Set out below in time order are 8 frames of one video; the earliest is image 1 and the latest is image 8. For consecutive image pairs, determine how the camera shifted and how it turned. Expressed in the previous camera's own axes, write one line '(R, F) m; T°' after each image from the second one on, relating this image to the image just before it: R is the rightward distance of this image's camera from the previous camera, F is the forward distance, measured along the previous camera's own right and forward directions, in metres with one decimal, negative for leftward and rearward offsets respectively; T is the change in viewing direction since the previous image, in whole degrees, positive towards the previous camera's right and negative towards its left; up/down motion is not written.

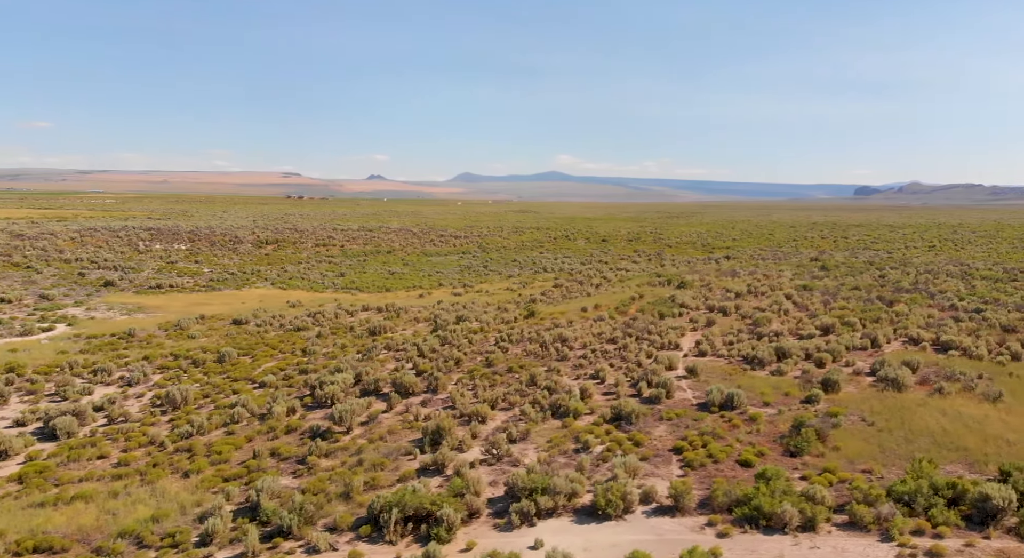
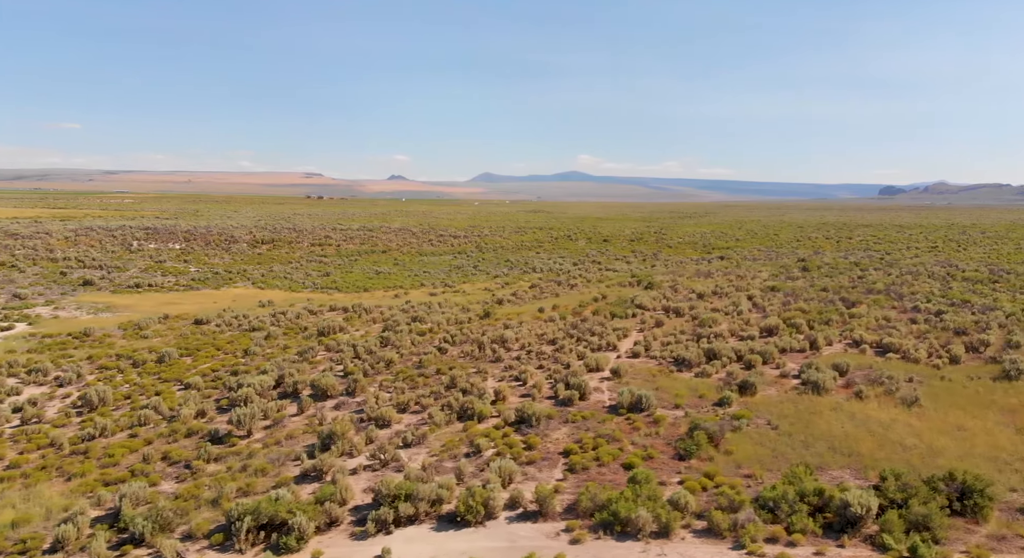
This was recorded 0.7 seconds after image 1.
(+2.5, +0.3) m; 0°
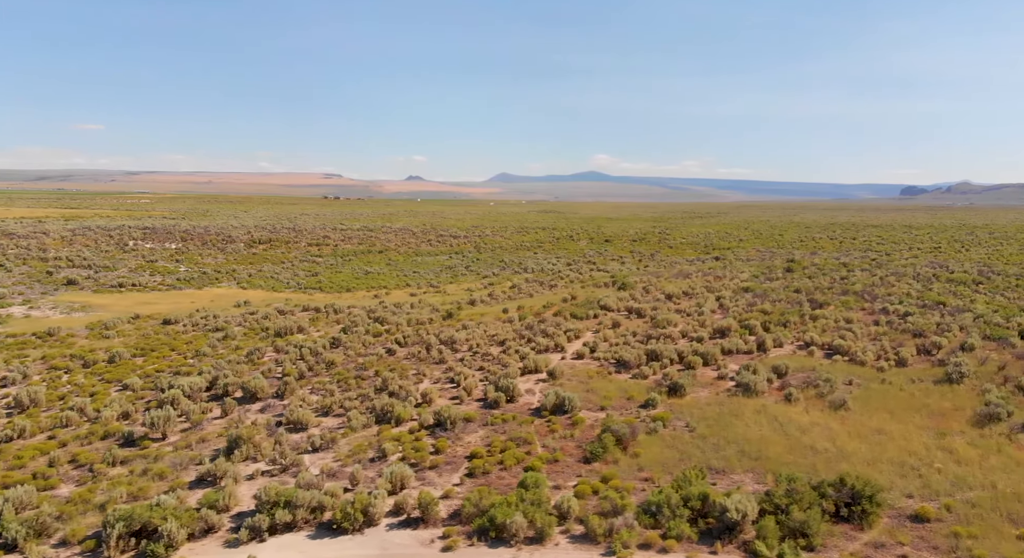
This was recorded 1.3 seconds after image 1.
(+2.1, +0.2) m; 0°
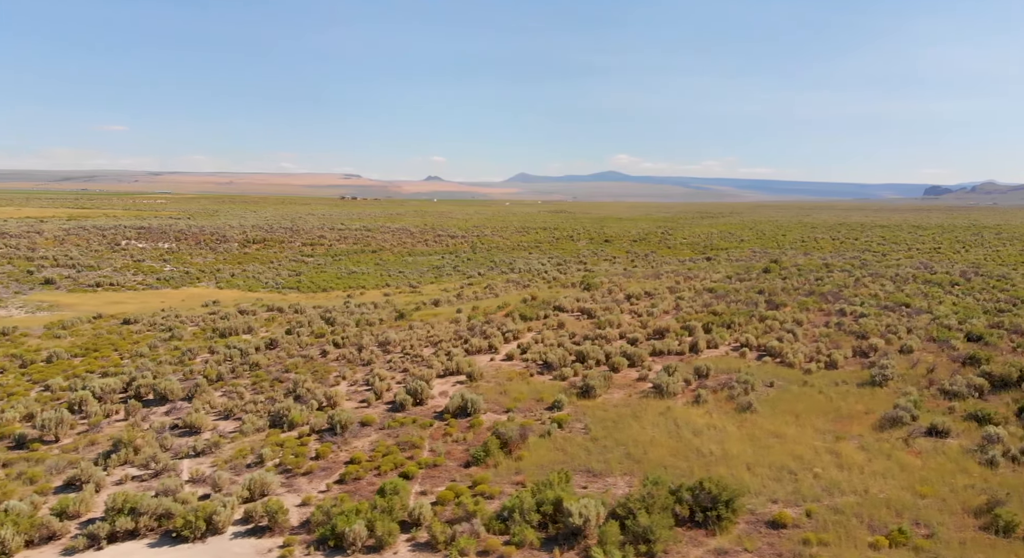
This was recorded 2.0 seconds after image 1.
(+2.6, +0.2) m; 0°
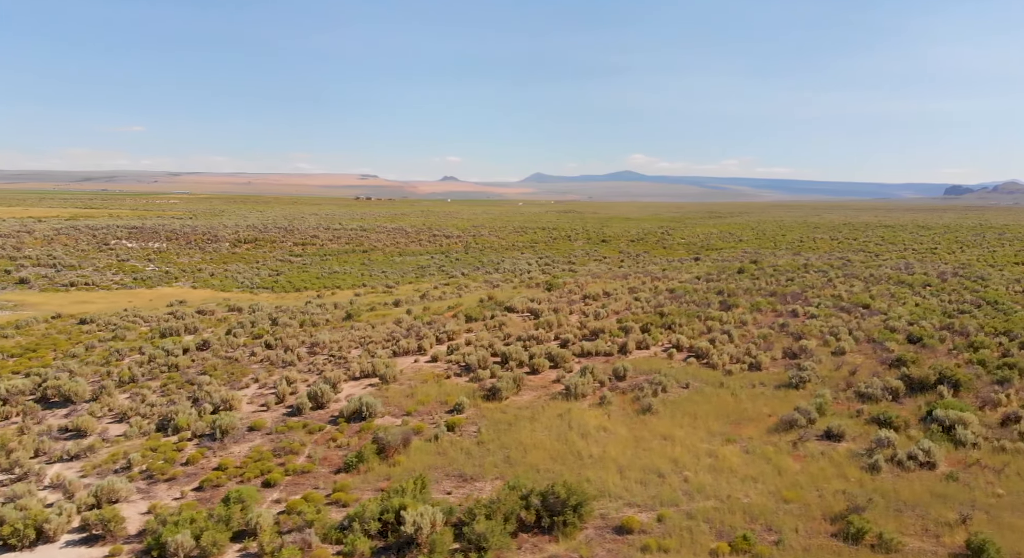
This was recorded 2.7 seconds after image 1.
(+2.6, +0.2) m; 0°
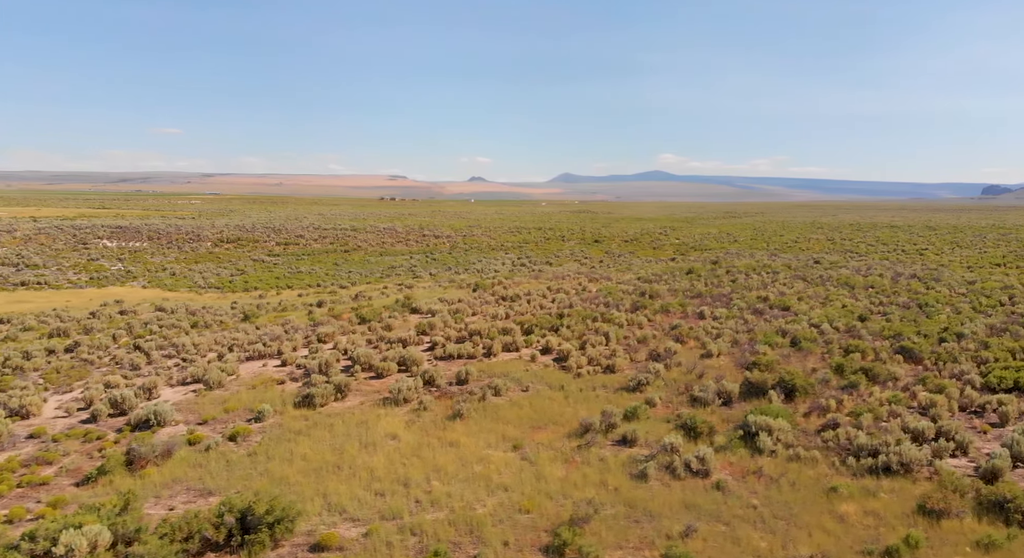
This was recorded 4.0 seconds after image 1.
(+4.9, +0.4) m; 0°
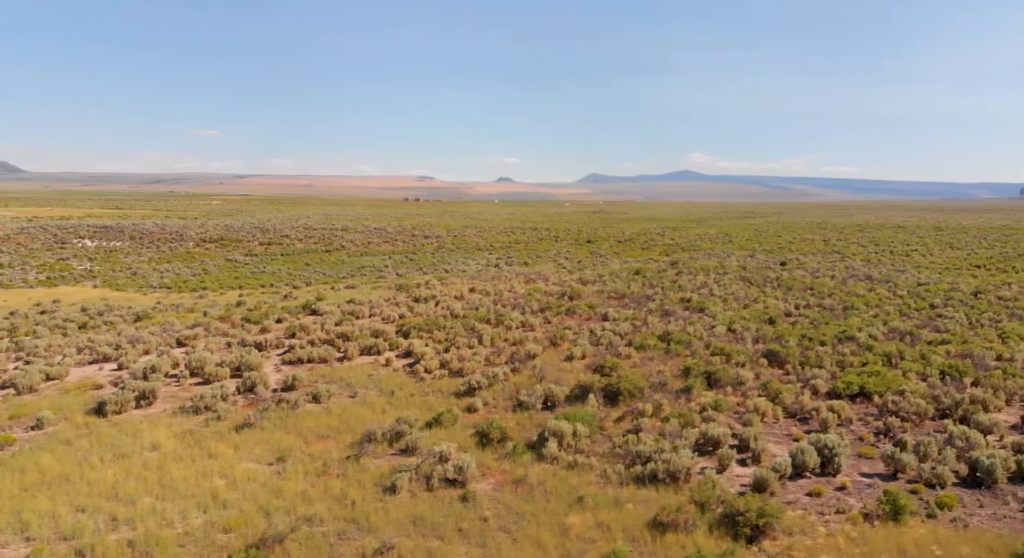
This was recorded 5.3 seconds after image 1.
(+5.0, +0.5) m; 0°
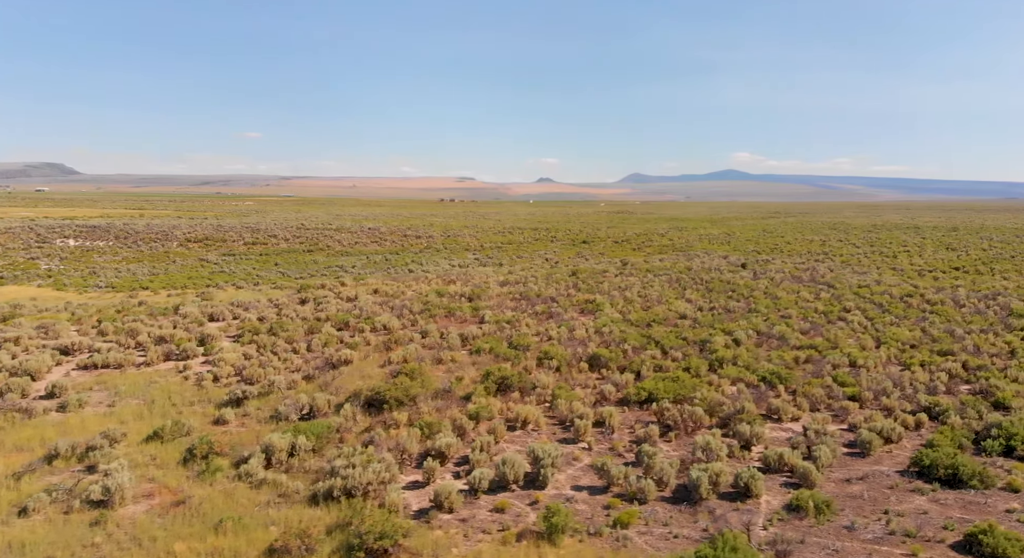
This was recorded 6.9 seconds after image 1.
(+6.6, +0.6) m; 0°
